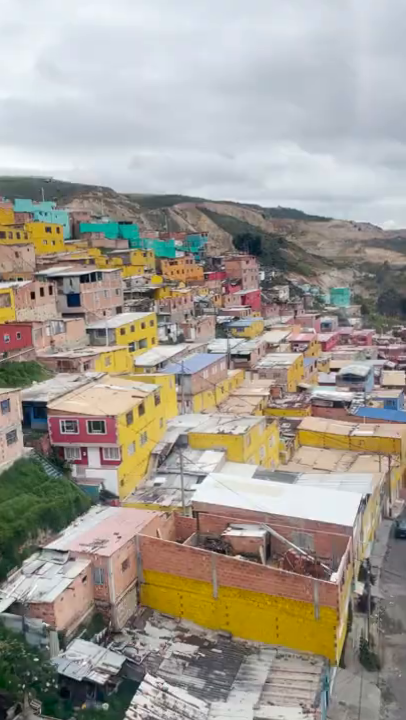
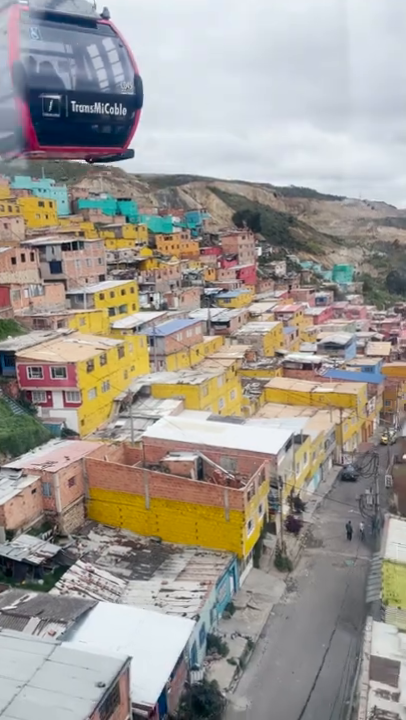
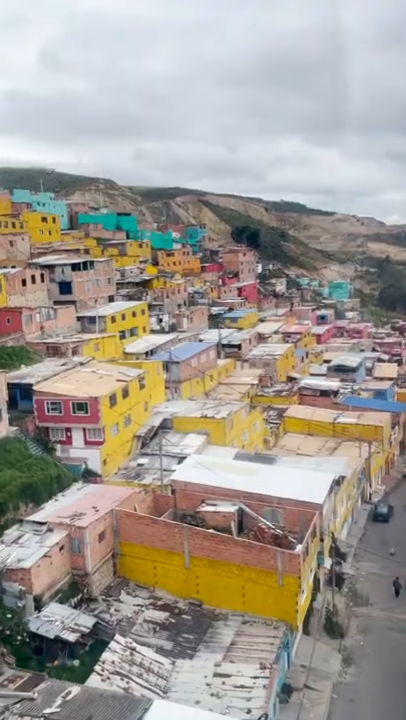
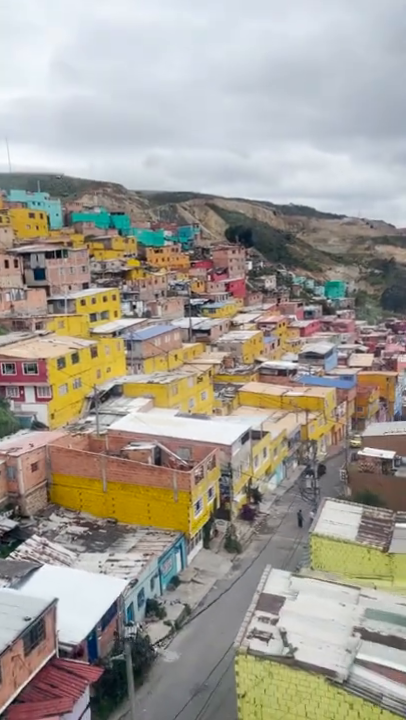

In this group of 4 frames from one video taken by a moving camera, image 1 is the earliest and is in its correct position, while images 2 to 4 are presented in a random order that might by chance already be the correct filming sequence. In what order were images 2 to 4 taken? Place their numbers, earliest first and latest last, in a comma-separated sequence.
3, 2, 4
